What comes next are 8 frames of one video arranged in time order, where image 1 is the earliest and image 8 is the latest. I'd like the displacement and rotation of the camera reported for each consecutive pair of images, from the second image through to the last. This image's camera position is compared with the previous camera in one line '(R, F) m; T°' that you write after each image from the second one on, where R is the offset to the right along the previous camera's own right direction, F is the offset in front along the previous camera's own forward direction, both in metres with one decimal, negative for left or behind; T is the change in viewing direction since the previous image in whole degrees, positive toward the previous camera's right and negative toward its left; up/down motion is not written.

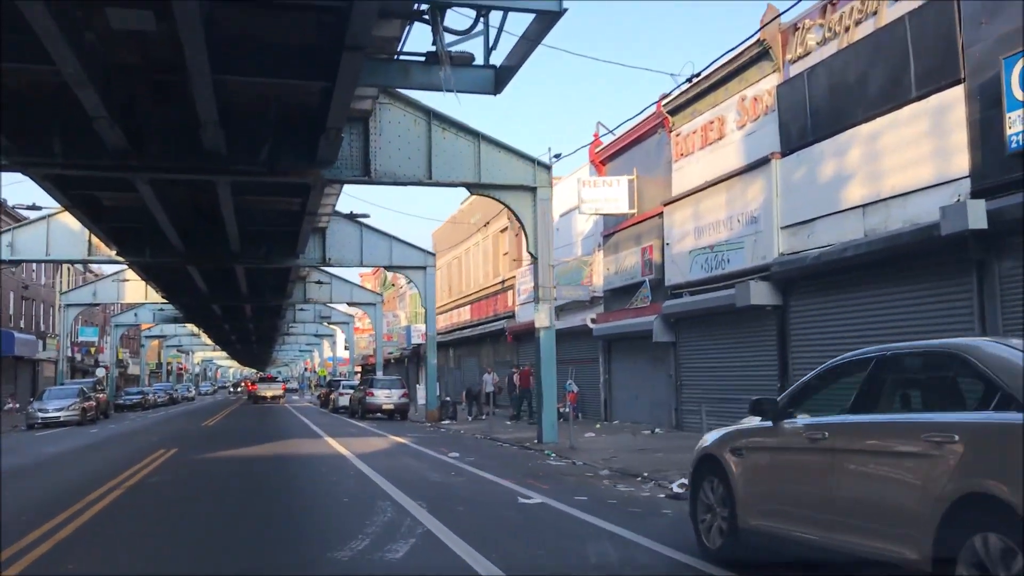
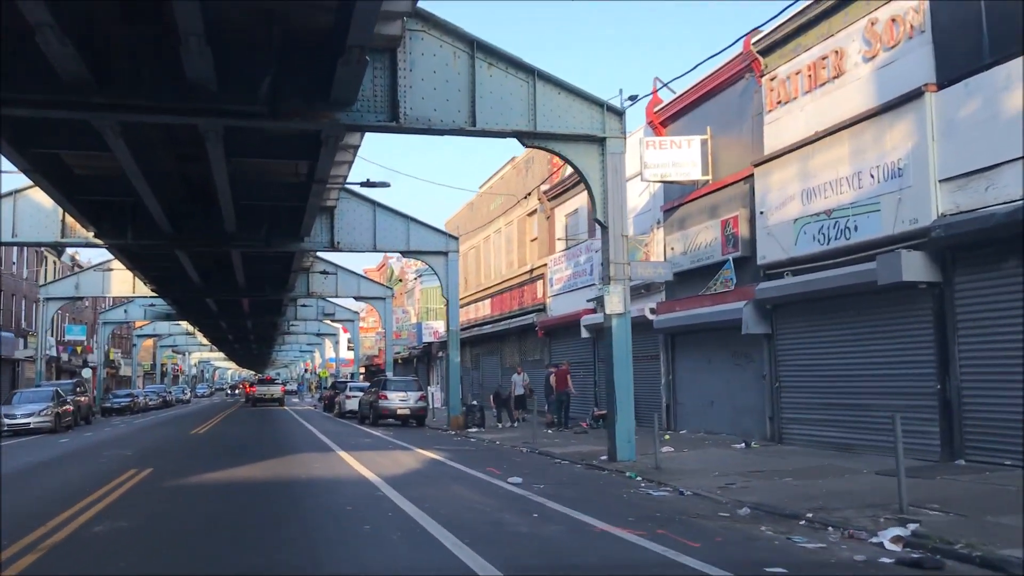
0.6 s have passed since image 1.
(-1.8, +4.1) m; 0°
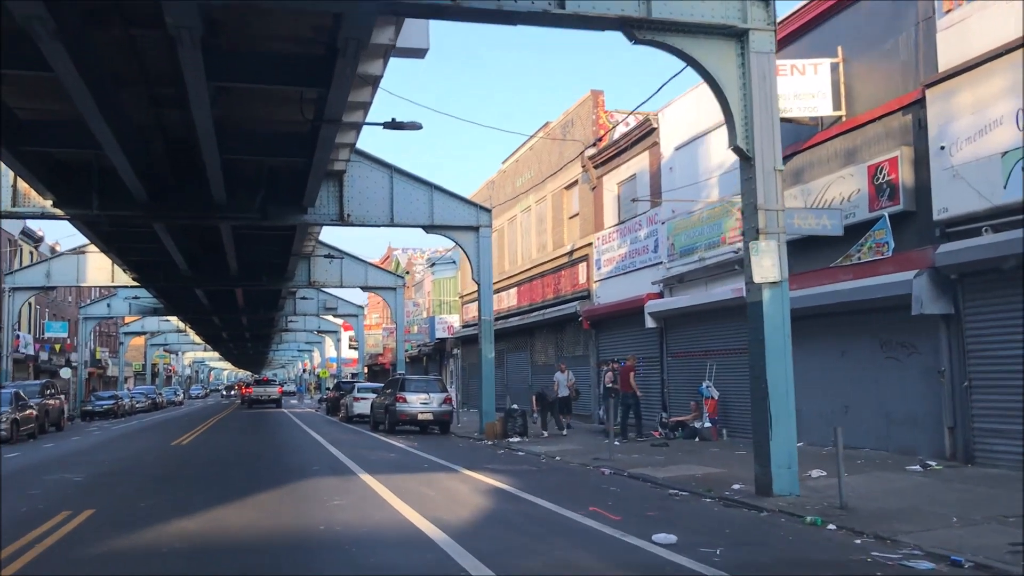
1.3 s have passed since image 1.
(-2.0, +4.7) m; 0°
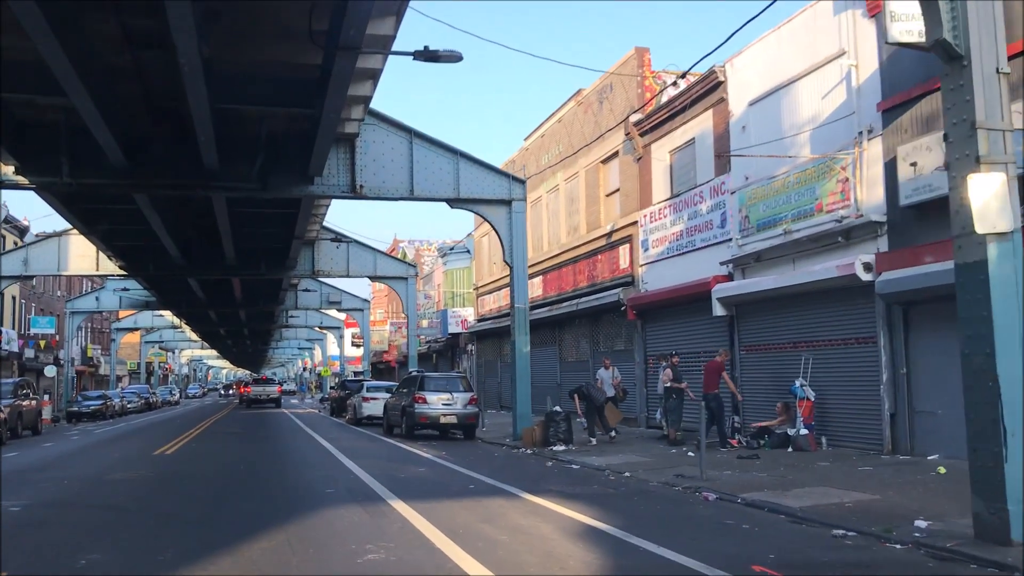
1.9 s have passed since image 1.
(-1.4, +3.3) m; 0°
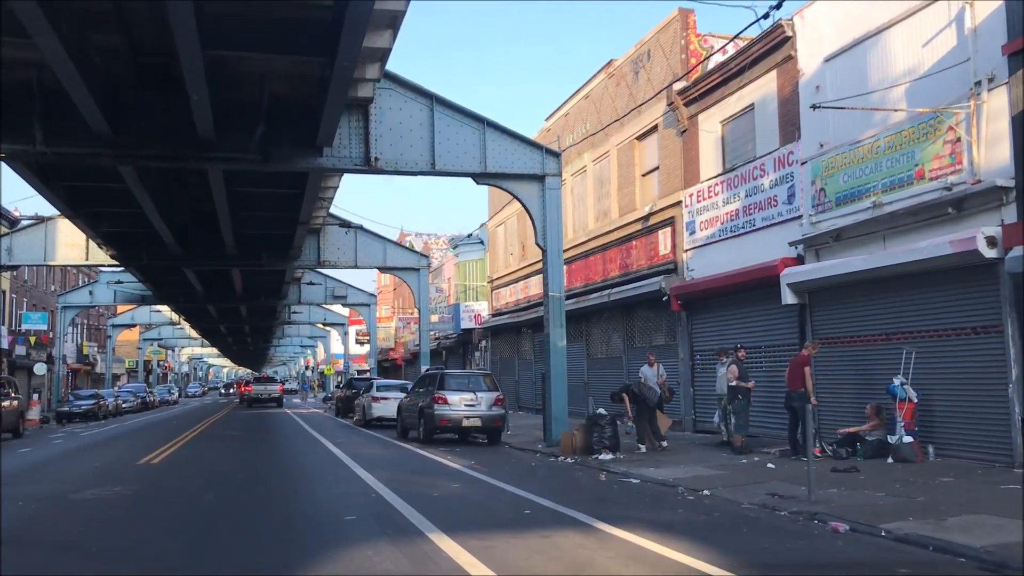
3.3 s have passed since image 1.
(-1.1, +2.4) m; 0°
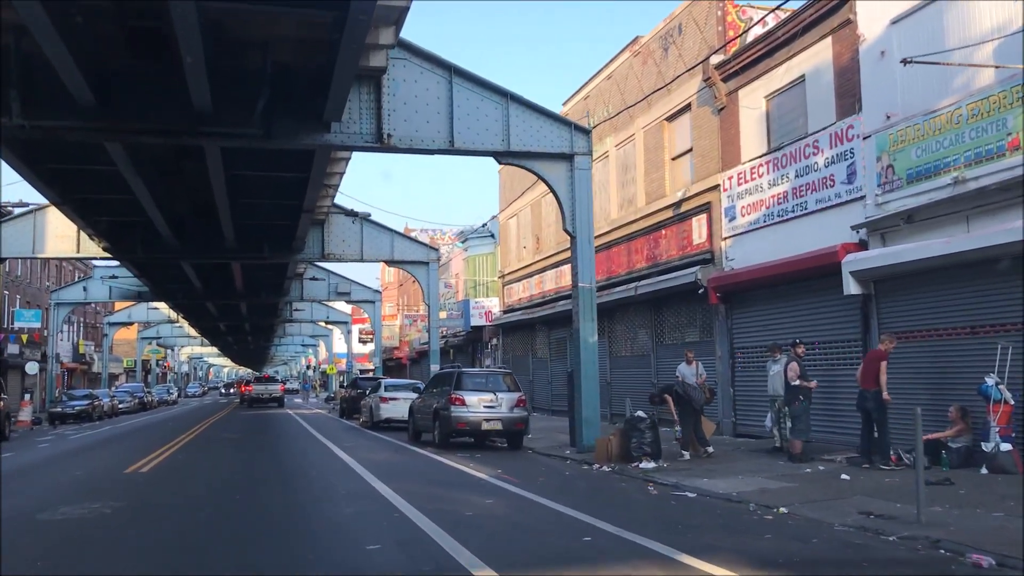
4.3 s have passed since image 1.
(-0.7, +1.7) m; 0°
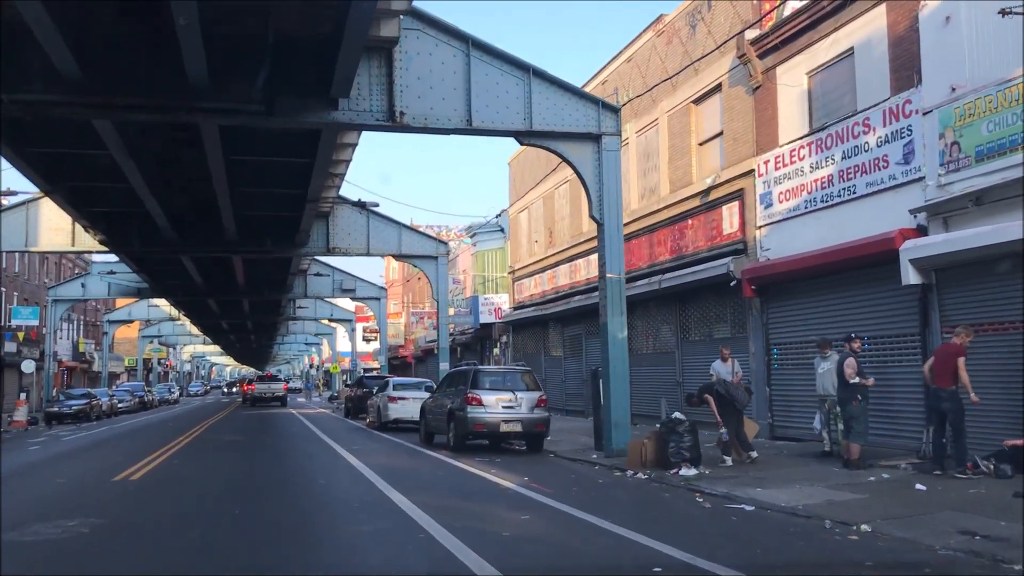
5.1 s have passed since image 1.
(-0.6, +1.3) m; 0°
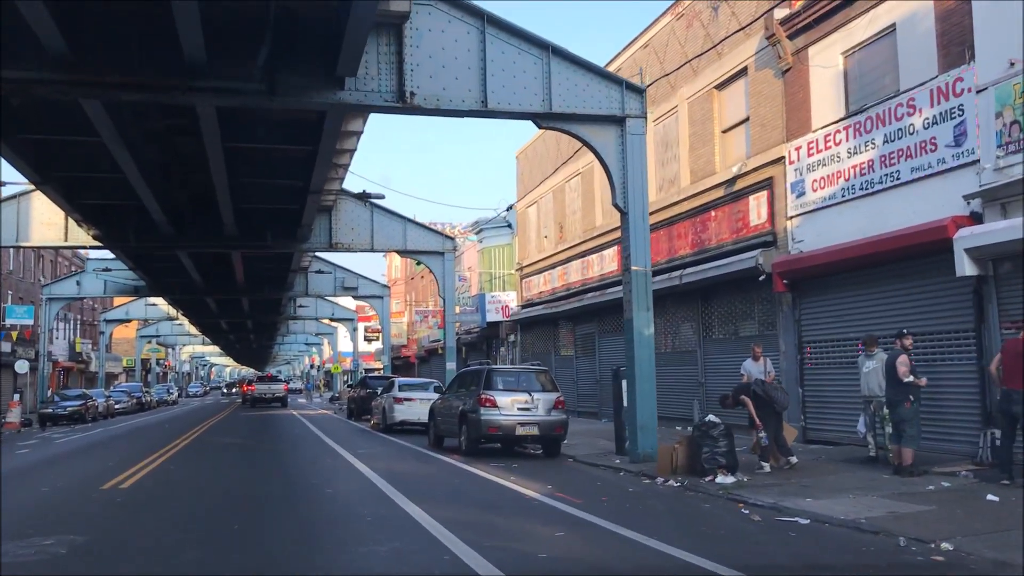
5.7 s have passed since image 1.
(-0.5, +1.0) m; 0°
